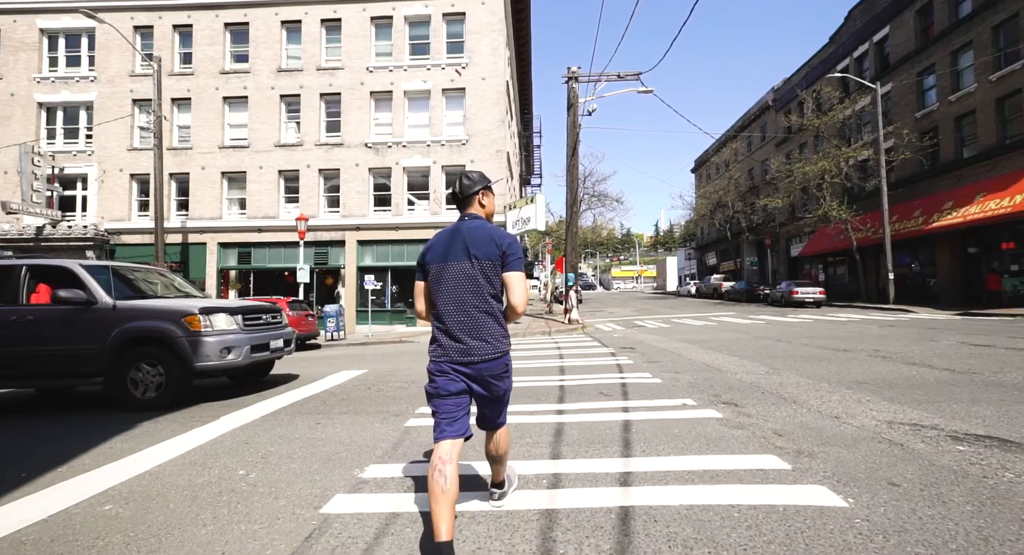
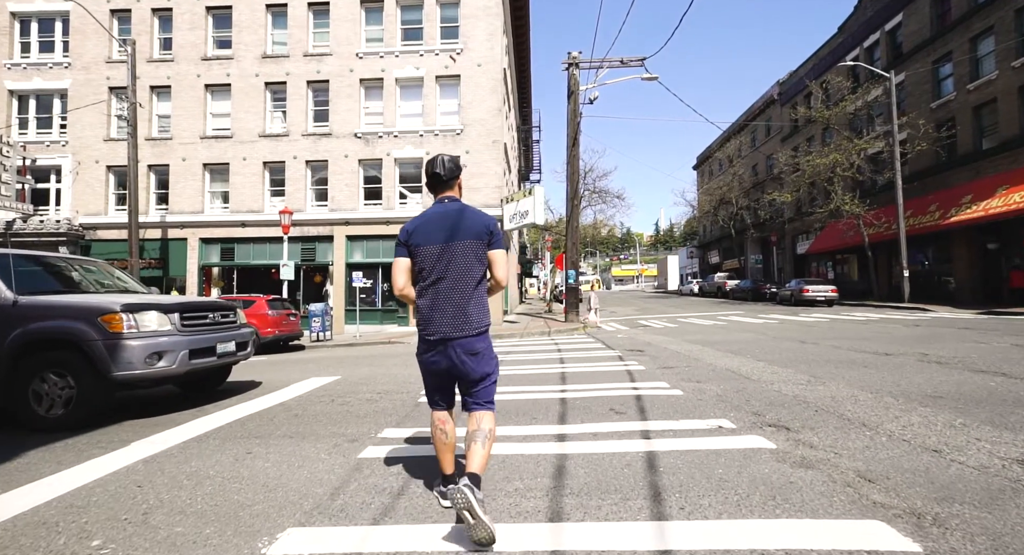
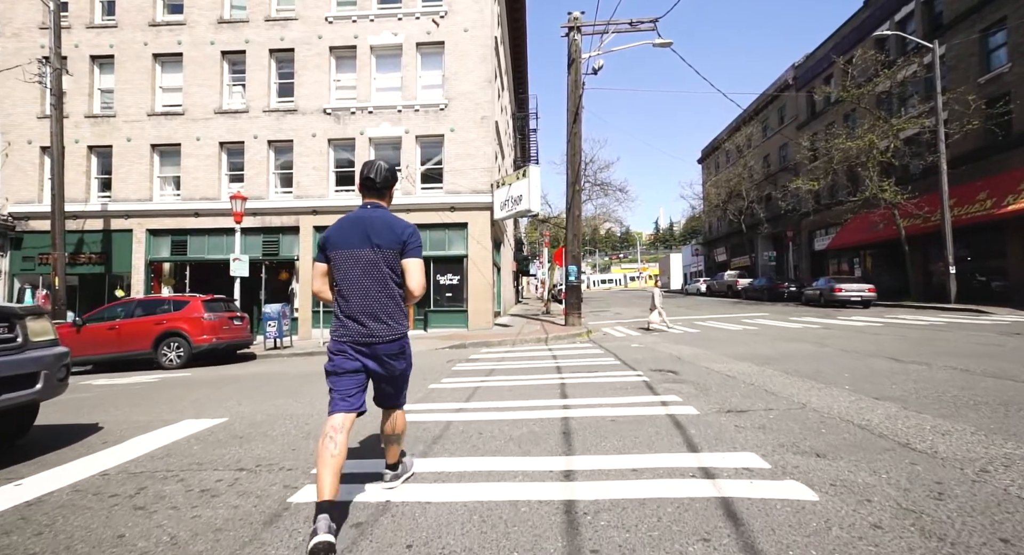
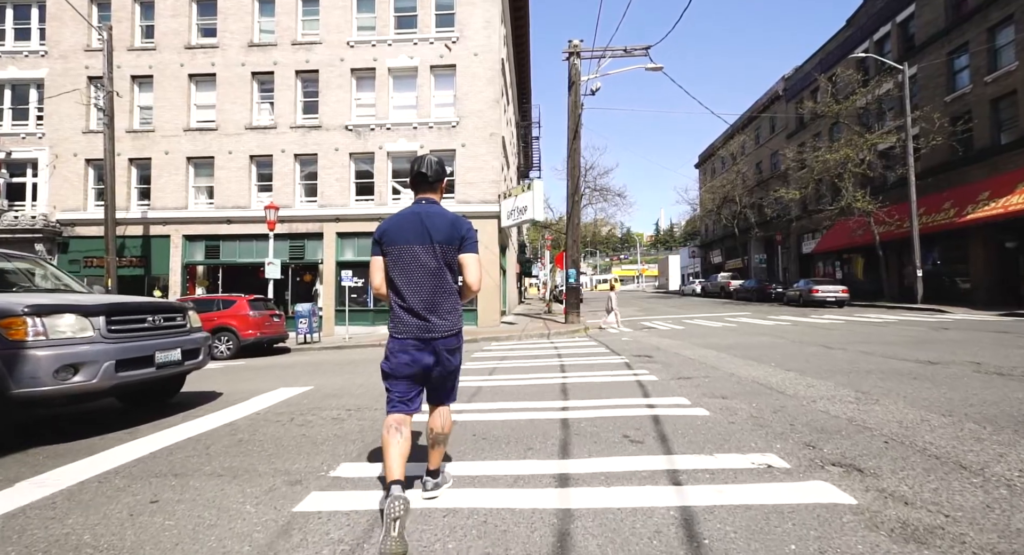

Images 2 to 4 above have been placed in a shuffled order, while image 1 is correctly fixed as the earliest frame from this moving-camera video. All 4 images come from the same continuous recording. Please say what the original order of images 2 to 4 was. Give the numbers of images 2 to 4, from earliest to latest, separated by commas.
2, 4, 3
